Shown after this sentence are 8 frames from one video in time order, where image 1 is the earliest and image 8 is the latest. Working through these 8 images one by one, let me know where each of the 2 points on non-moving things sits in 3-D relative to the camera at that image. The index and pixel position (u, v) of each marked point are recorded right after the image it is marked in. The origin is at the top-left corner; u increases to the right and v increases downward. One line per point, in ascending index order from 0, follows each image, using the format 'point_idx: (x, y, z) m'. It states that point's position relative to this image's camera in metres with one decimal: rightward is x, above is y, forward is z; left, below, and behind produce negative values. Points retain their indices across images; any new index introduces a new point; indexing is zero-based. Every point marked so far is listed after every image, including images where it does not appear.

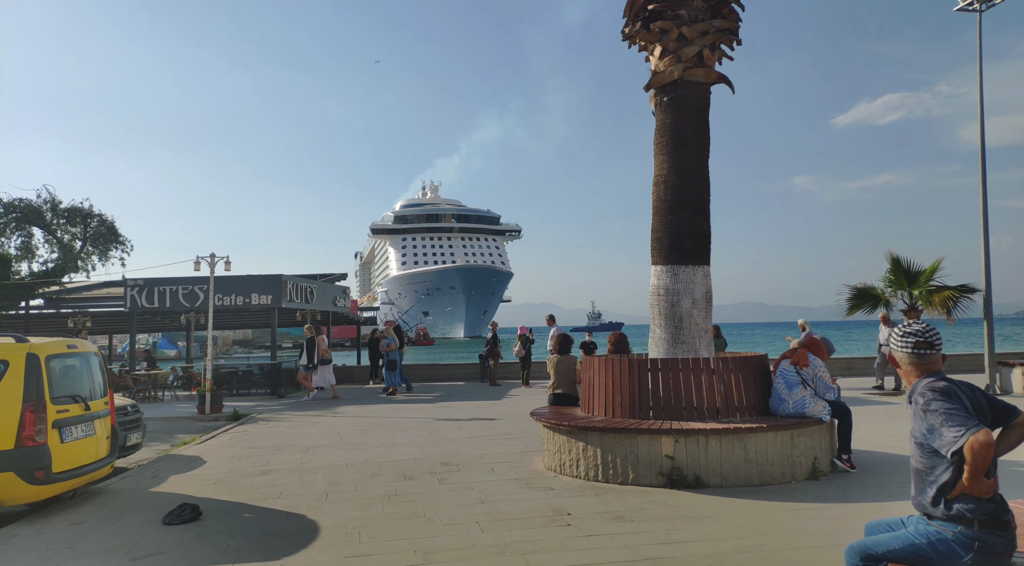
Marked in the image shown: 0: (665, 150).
0: (+1.4, +1.3, +6.6) m
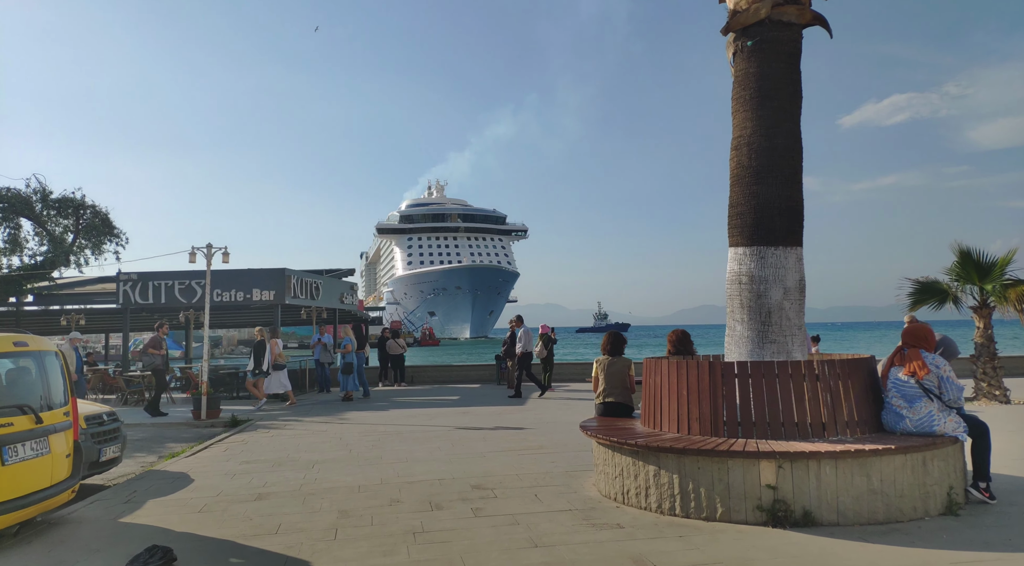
0: (+1.8, +1.4, +5.4) m
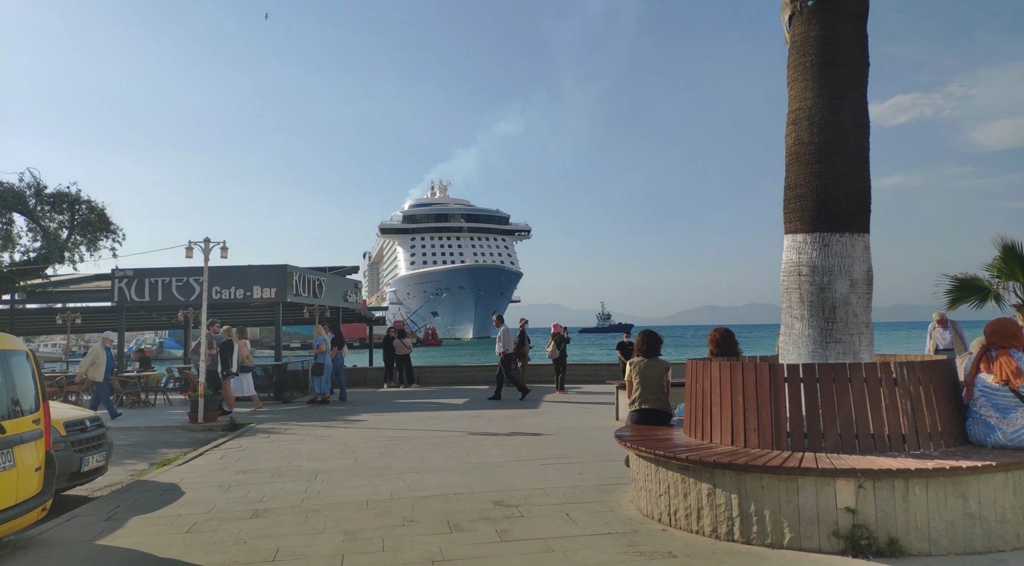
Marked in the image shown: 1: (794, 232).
0: (+2.0, +1.4, +4.8) m
1: (+1.9, +0.3, +4.9) m
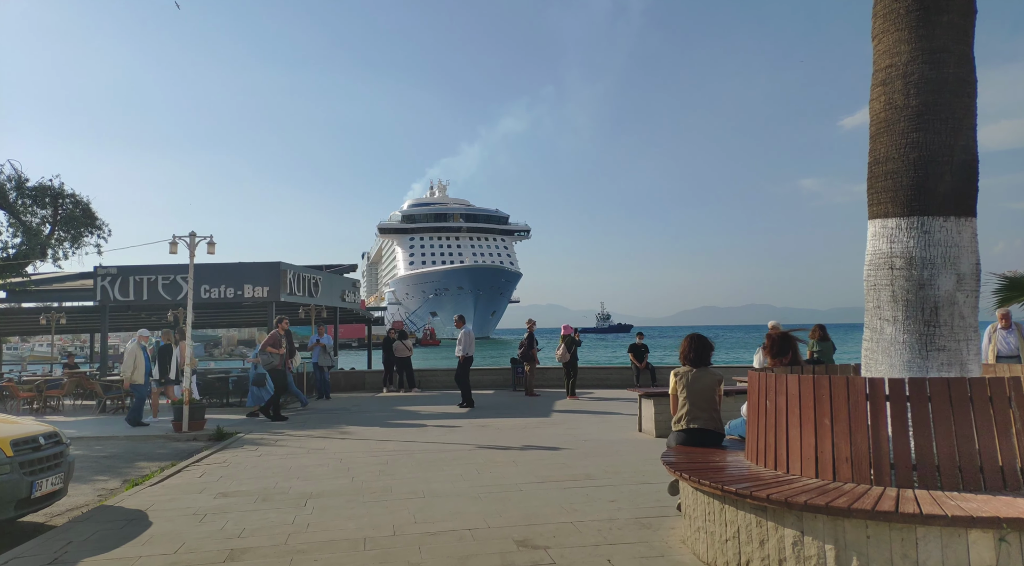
0: (+2.2, +1.5, +4.0) m
1: (+2.1, +0.4, +4.0) m
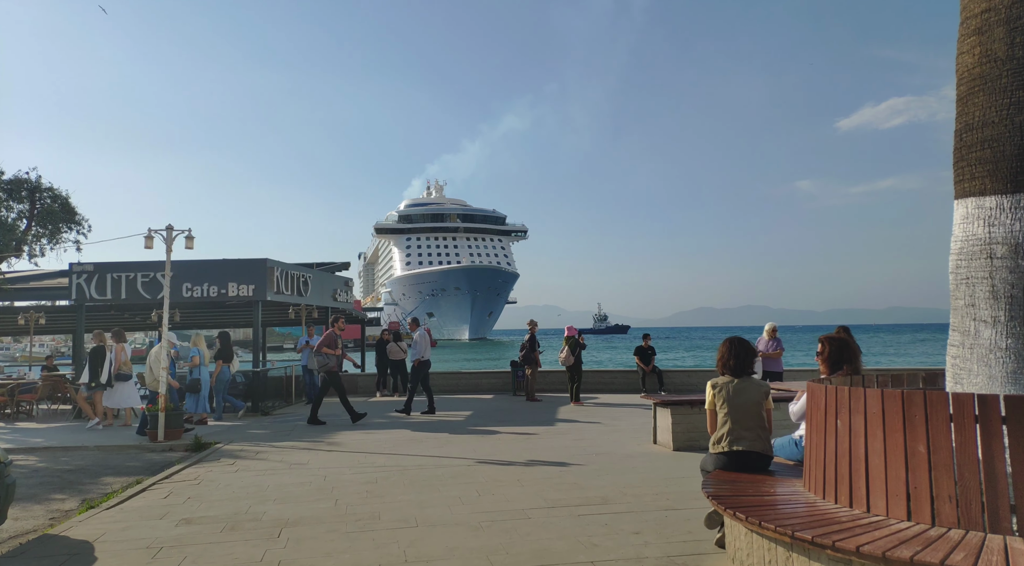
0: (+2.2, +1.5, +3.2) m
1: (+2.2, +0.4, +3.3) m
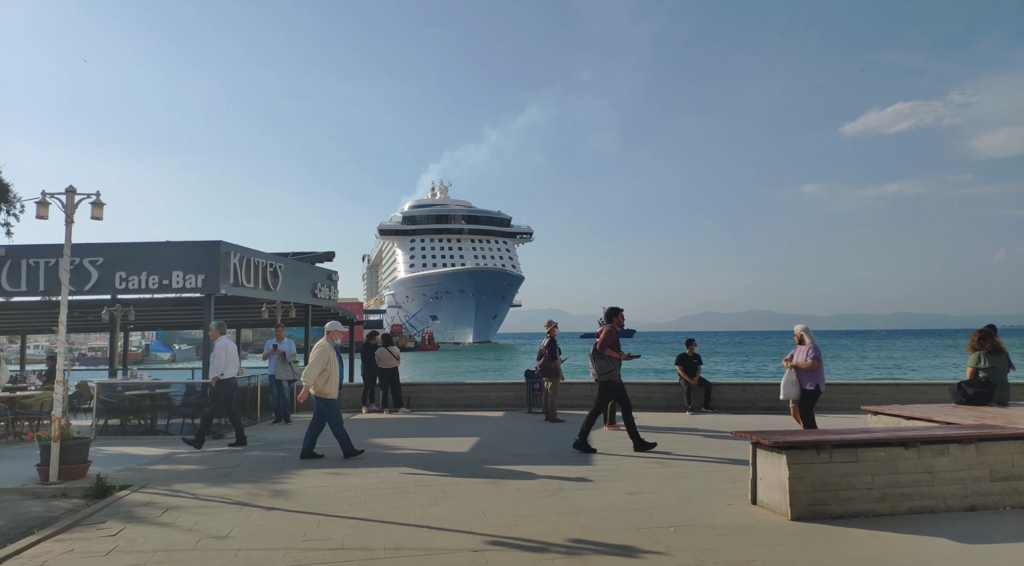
0: (+2.4, +1.7, +0.5) m
1: (+2.4, +0.6, +0.6) m
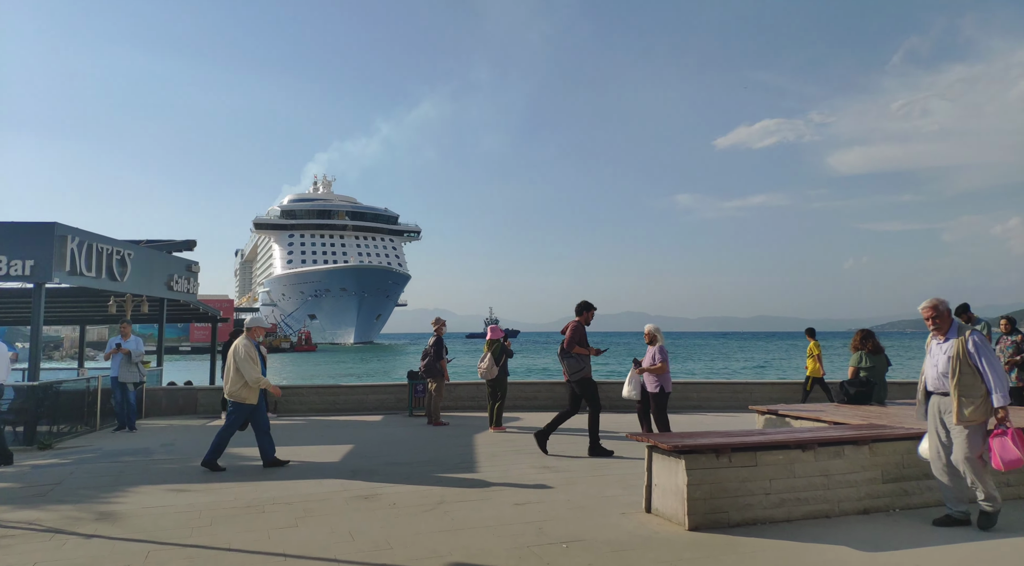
0: (+2.4, +1.7, +0.3) m
1: (+2.3, +0.6, +0.4) m
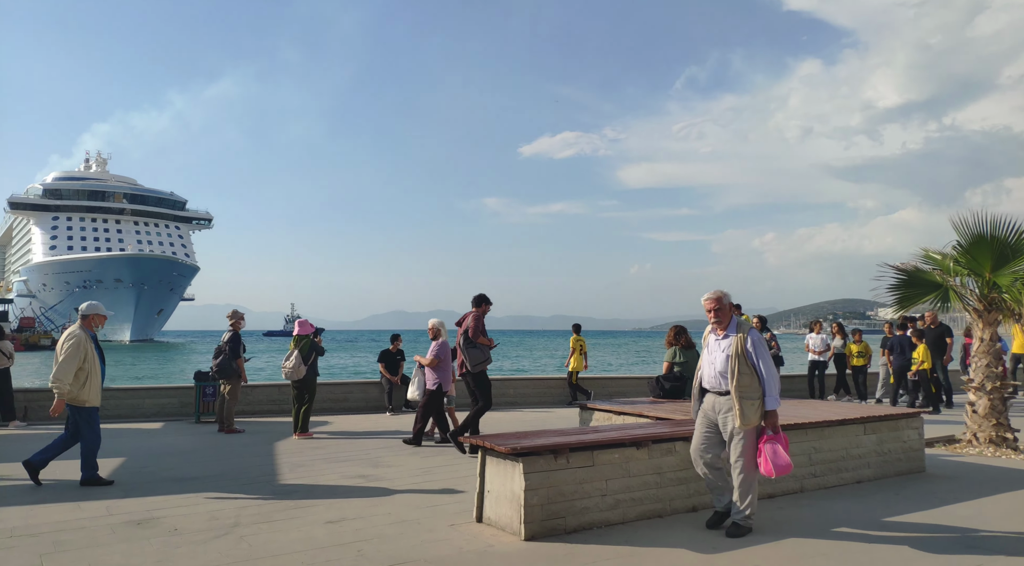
0: (+2.5, +1.7, +0.5) m
1: (+2.4, +0.6, +0.5) m
